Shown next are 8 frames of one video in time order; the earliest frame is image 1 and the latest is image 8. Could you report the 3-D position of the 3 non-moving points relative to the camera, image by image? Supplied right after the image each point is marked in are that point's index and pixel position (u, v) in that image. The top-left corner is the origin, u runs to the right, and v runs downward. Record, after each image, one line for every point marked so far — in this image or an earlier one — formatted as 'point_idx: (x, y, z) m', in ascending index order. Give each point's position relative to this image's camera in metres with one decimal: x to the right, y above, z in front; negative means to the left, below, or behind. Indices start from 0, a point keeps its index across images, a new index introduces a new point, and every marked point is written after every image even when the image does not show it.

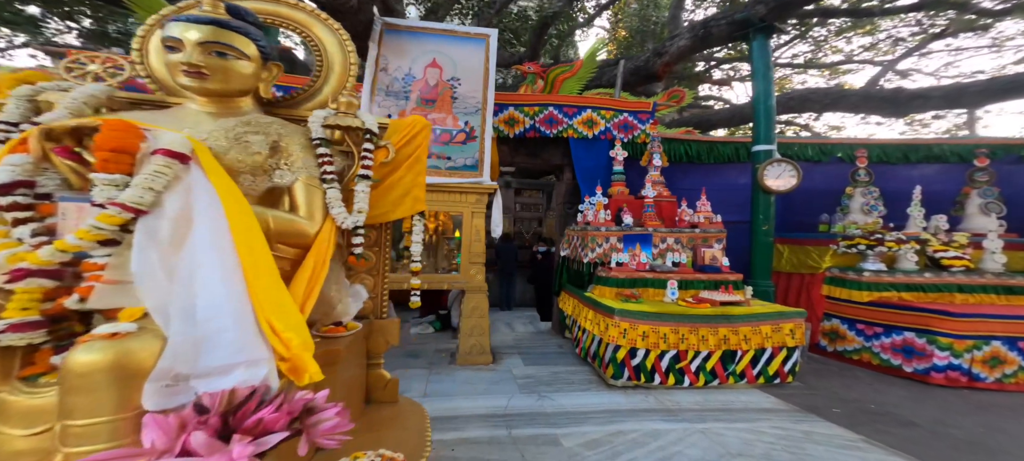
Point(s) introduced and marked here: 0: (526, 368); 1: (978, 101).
0: (+0.1, -1.1, +2.8) m
1: (+5.3, +1.5, +4.1) m
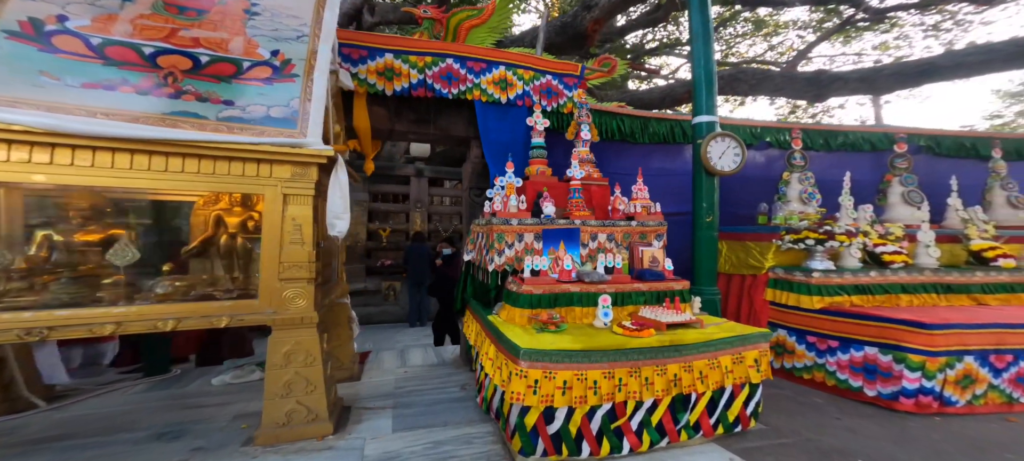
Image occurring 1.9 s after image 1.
0: (-0.6, -1.1, +1.8) m
1: (+4.2, +1.6, +3.9) m
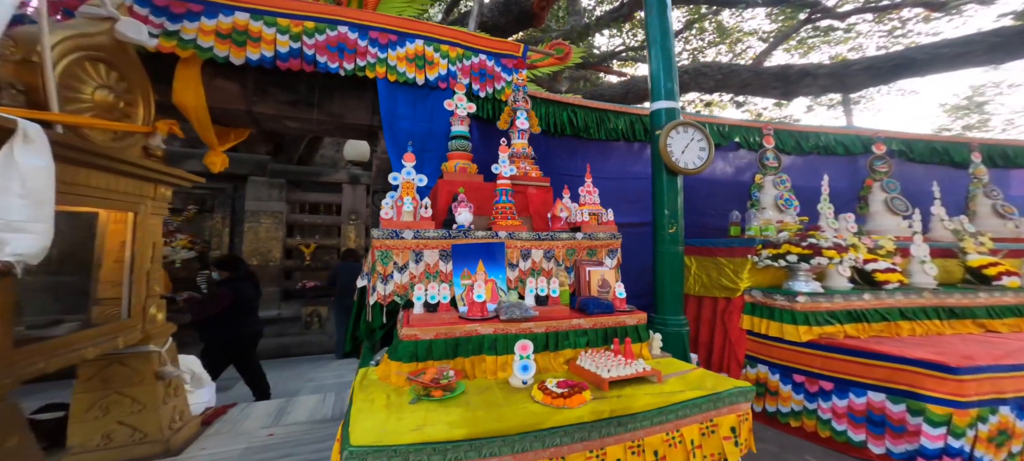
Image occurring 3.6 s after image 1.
0: (-1.1, -1.1, +1.1) m
1: (+3.6, +1.5, +3.6) m
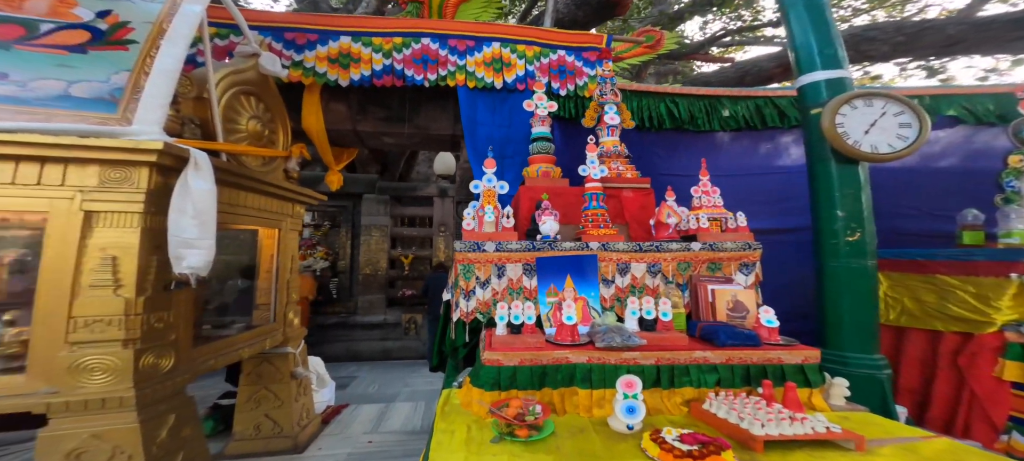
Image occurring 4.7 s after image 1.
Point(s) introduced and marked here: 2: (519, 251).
0: (-0.8, -1.2, +1.1) m
1: (+4.3, +1.5, +2.5) m
2: (0.0, -0.1, +1.6) m
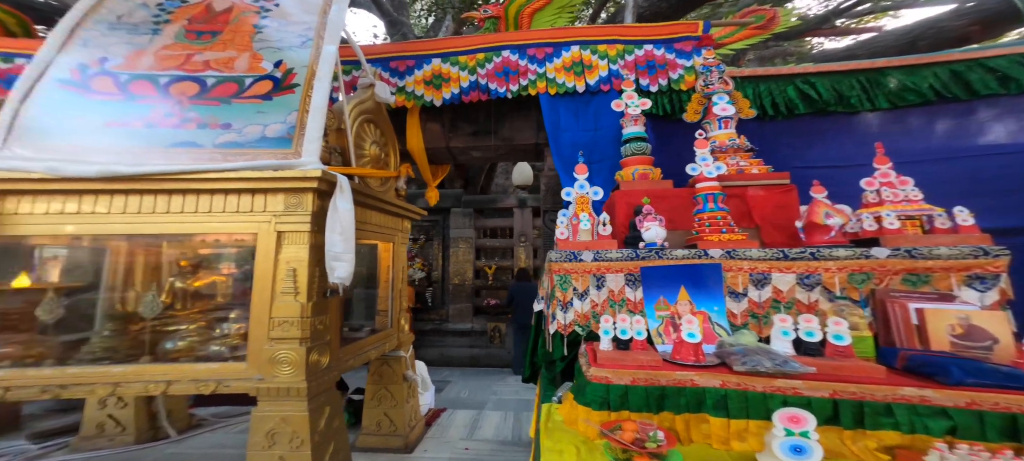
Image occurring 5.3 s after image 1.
0: (-0.4, -1.2, +1.2) m
1: (+4.8, +1.6, +1.5) m
2: (+0.4, -0.1, +1.5) m
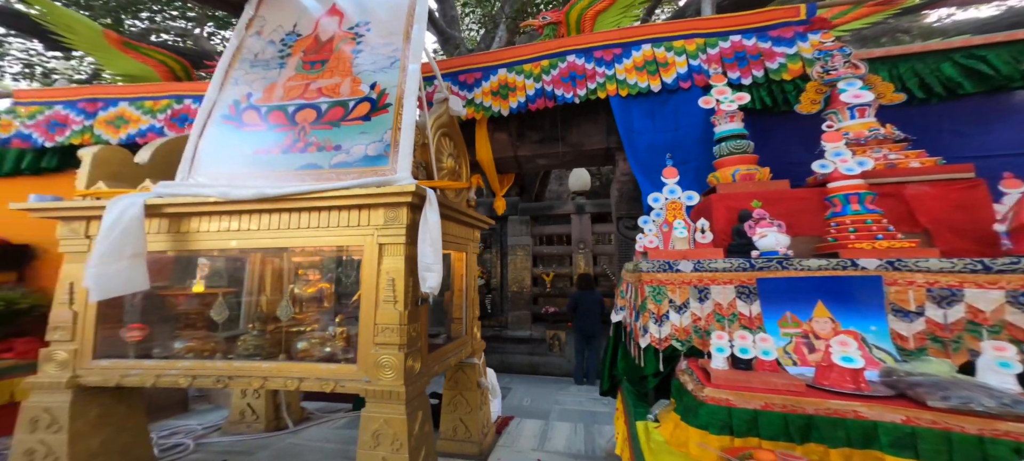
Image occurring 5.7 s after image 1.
0: (0.0, -1.3, +1.2) m
1: (+5.1, +1.6, +0.8) m
2: (+0.8, -0.1, +1.3) m
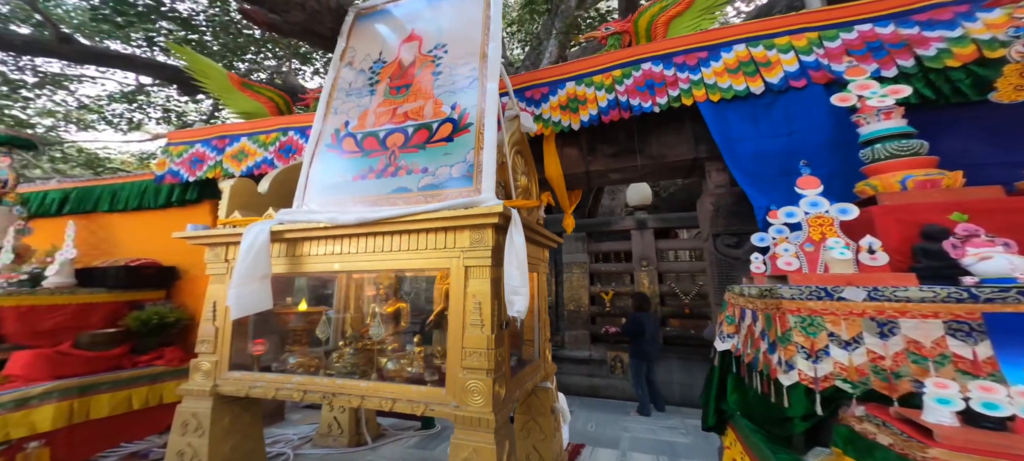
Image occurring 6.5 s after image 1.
0: (+0.4, -1.3, +1.0) m
1: (+5.4, +1.7, 0.0) m
2: (+1.3, -0.2, +1.1) m
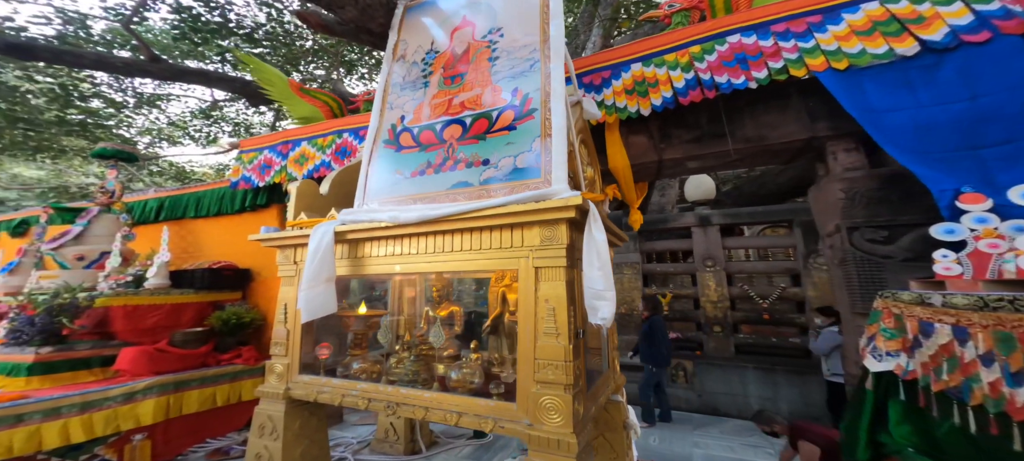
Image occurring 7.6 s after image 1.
0: (+0.7, -1.3, +0.6) m
1: (+5.5, +1.8, -0.9) m
2: (+1.6, -0.2, +0.6) m
